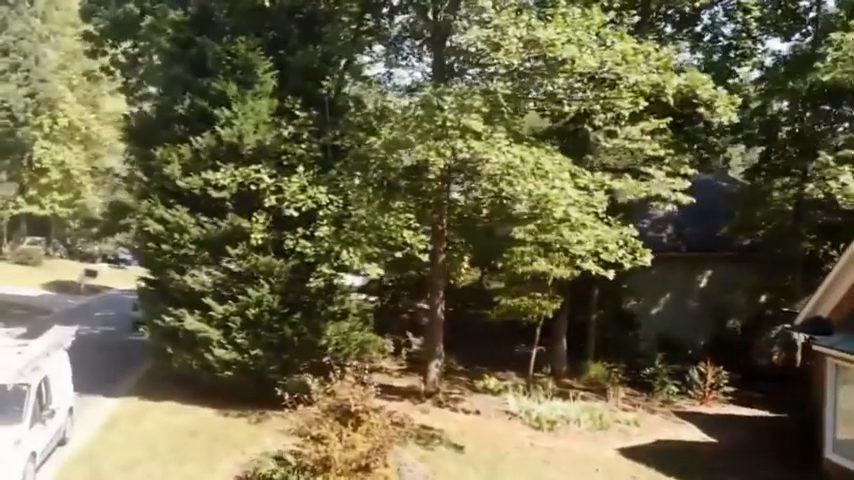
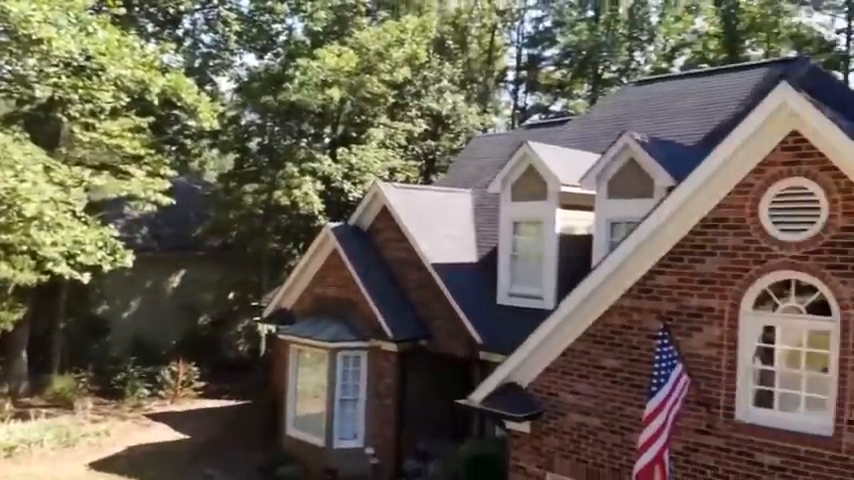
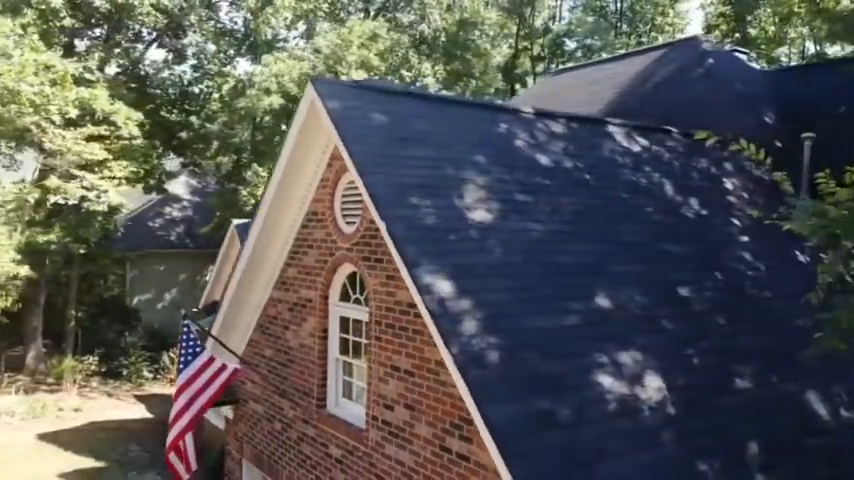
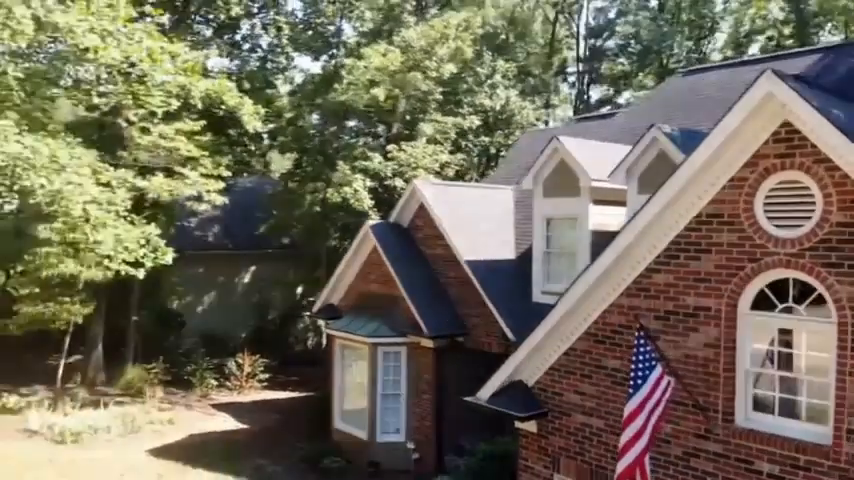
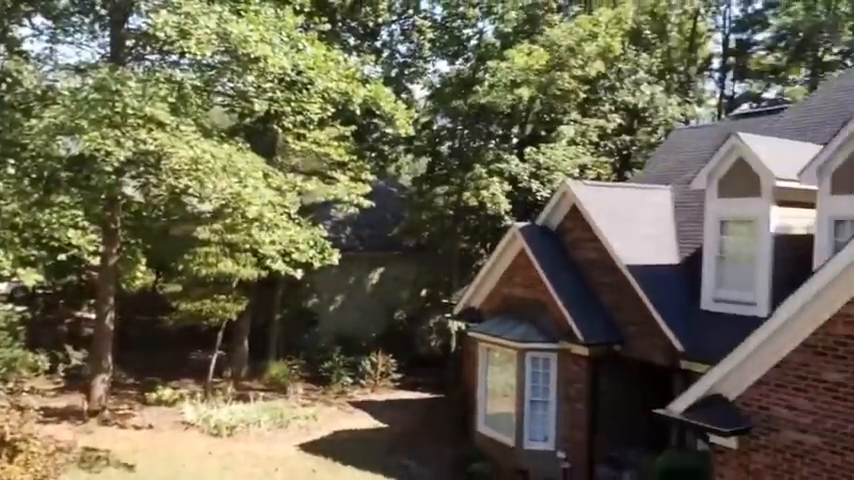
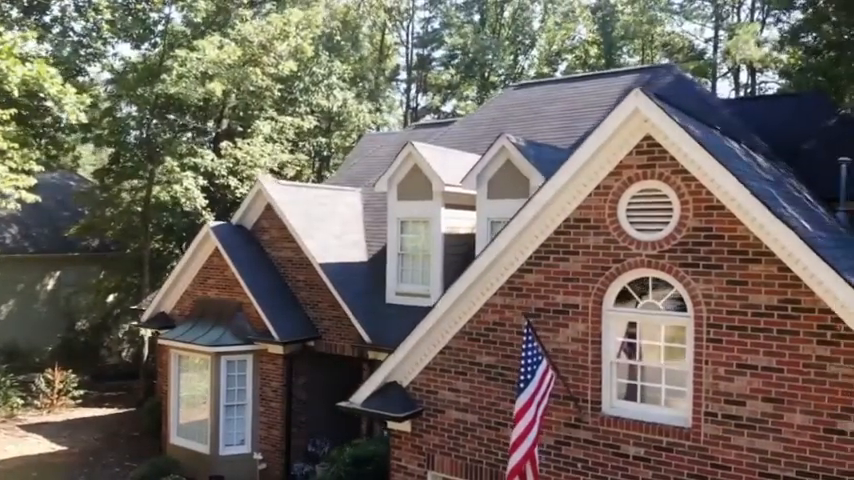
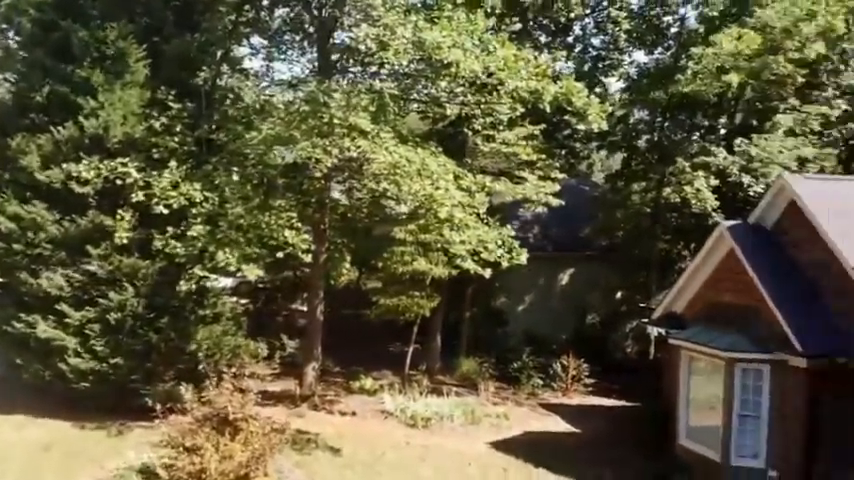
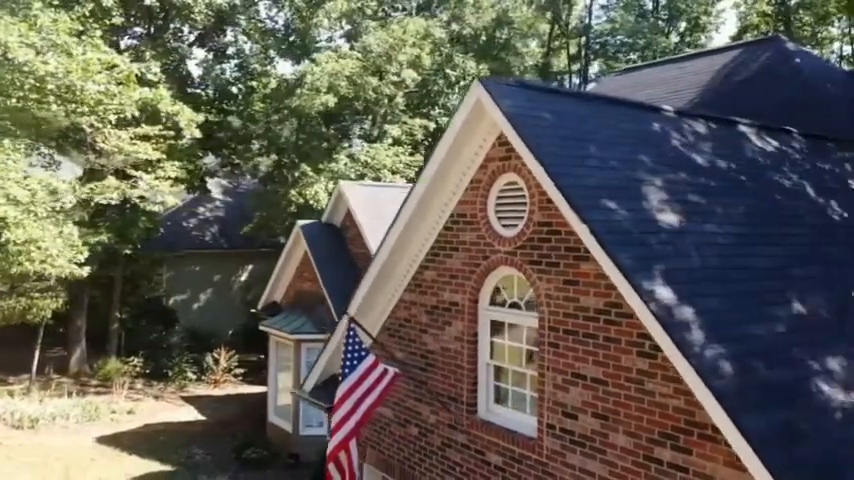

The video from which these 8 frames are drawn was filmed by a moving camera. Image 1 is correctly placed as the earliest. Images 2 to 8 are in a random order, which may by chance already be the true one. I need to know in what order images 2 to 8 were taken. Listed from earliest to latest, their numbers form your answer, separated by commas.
7, 5, 2, 6, 4, 8, 3
